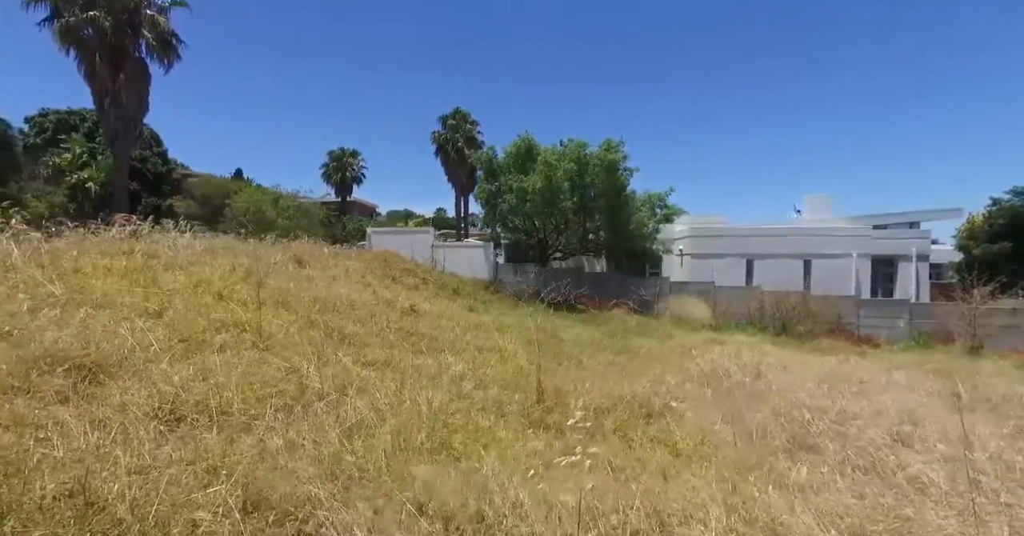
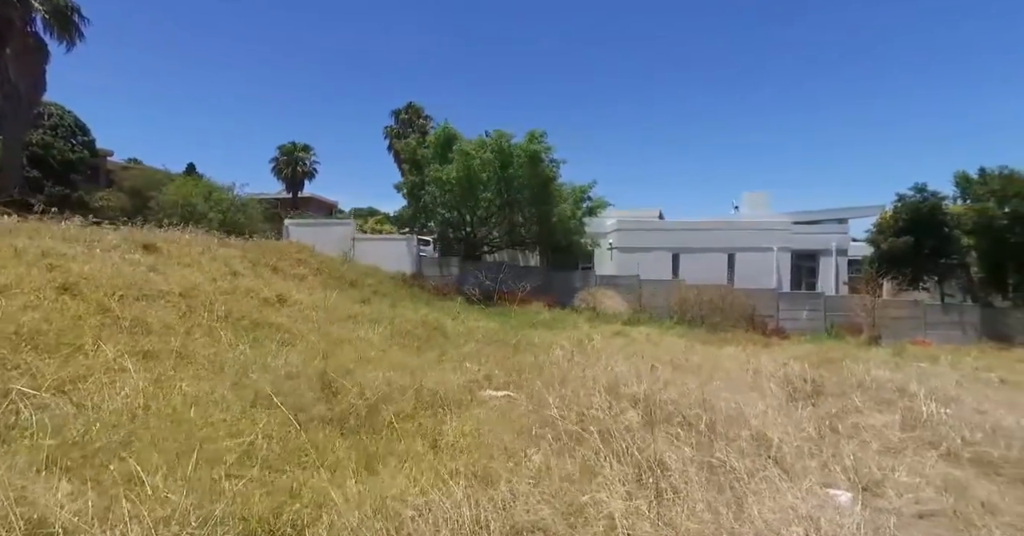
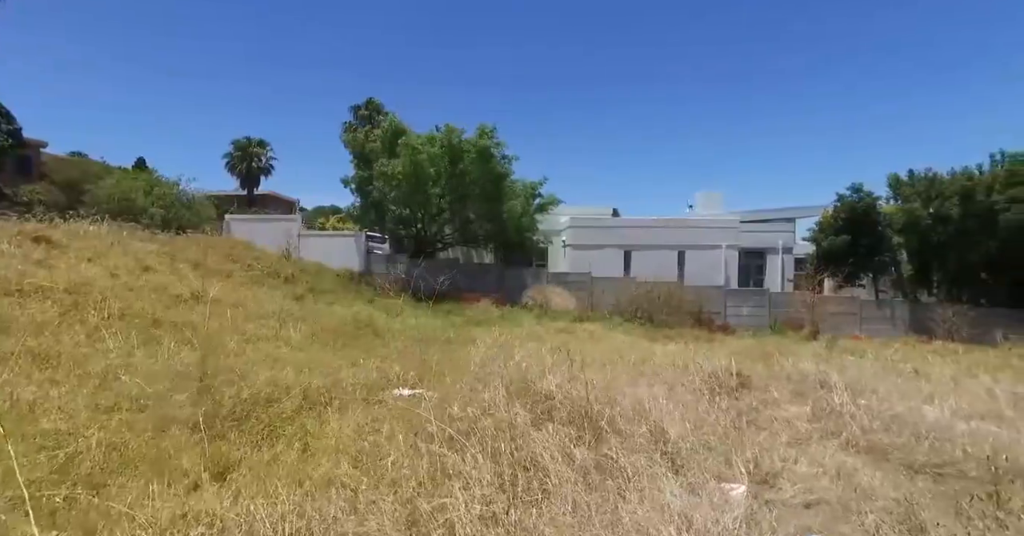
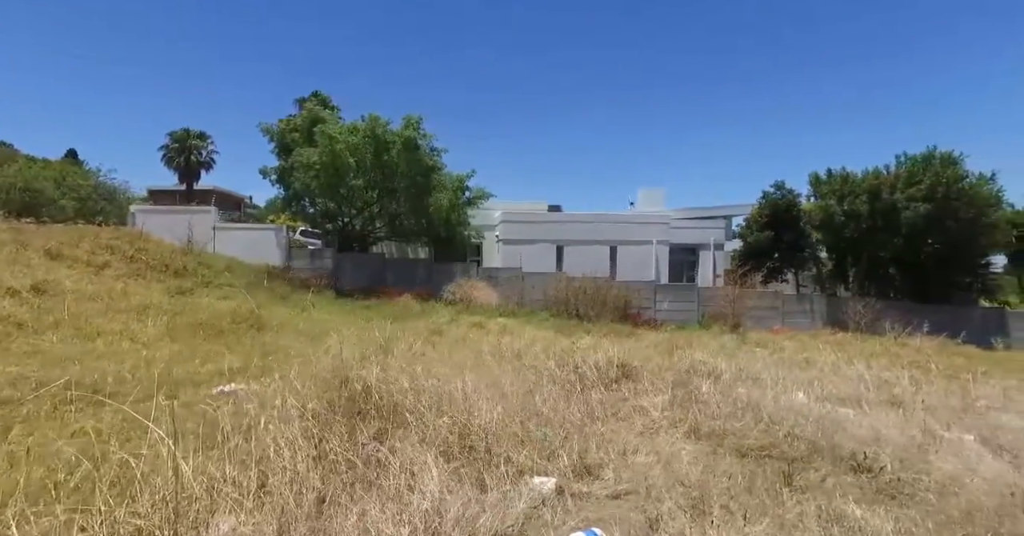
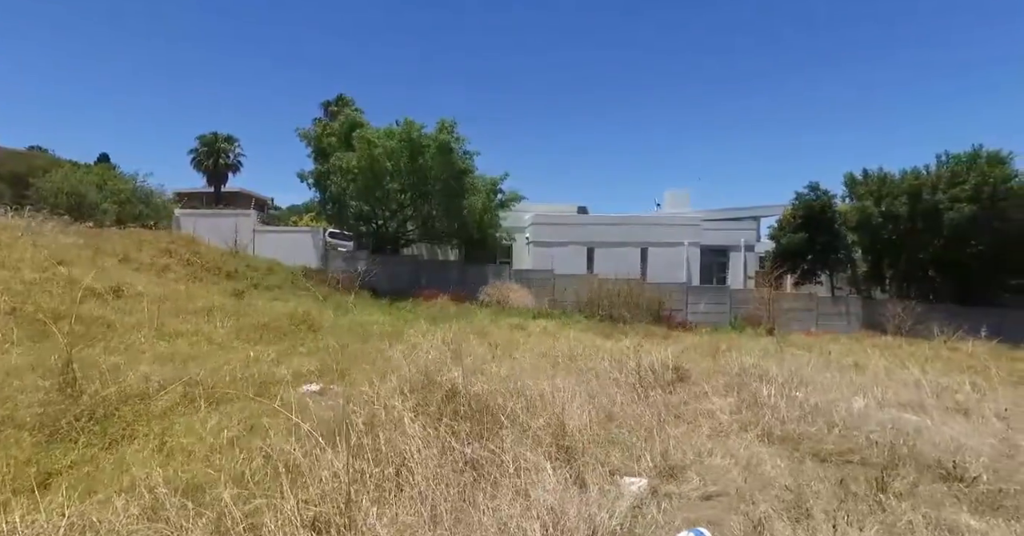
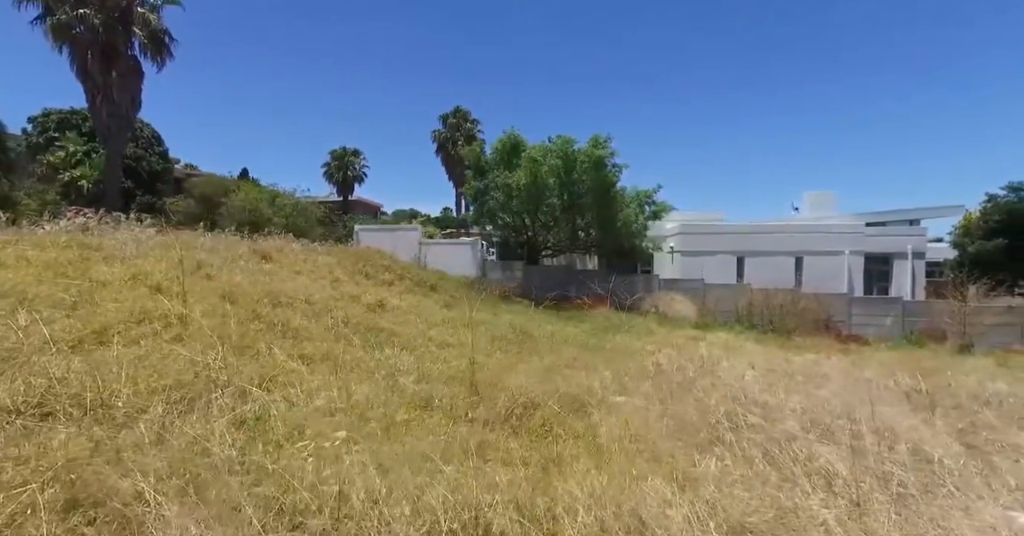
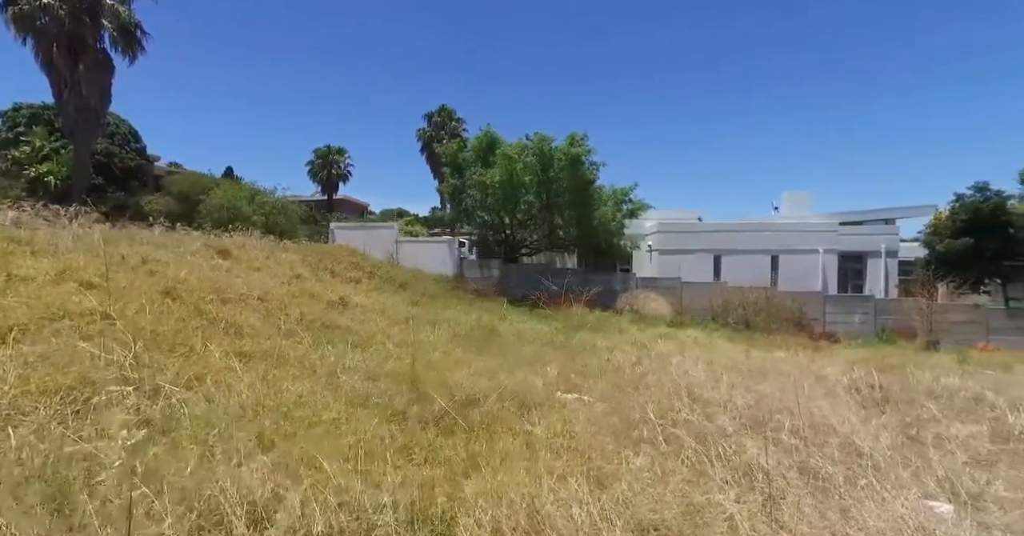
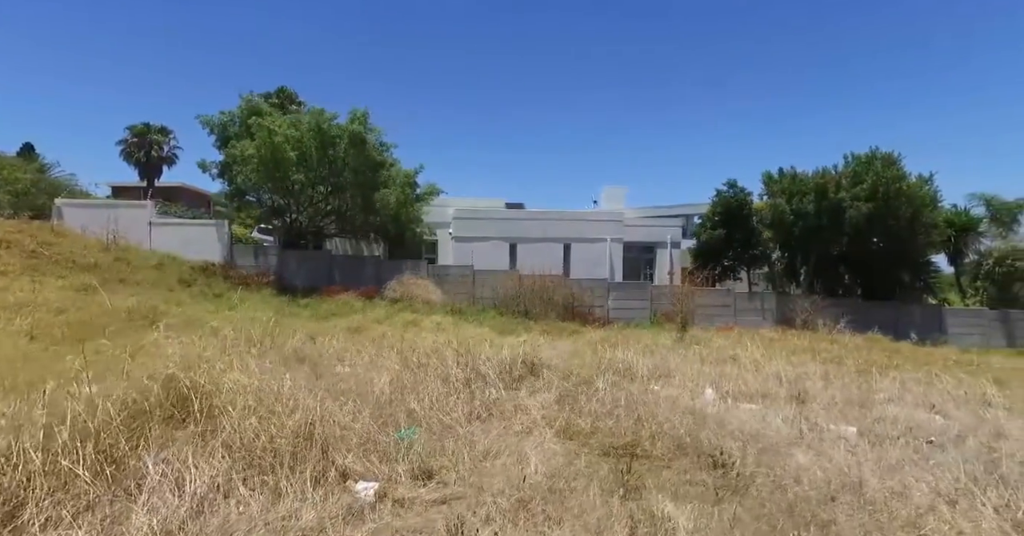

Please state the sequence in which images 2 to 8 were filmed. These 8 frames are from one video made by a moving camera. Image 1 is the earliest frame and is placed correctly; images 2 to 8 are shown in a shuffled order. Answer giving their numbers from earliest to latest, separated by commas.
6, 7, 2, 3, 5, 4, 8
